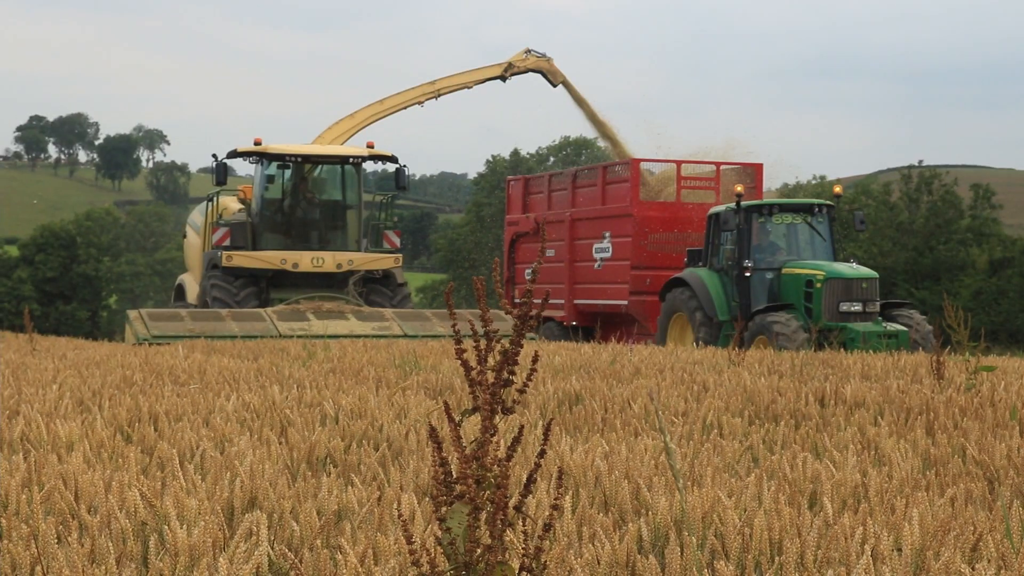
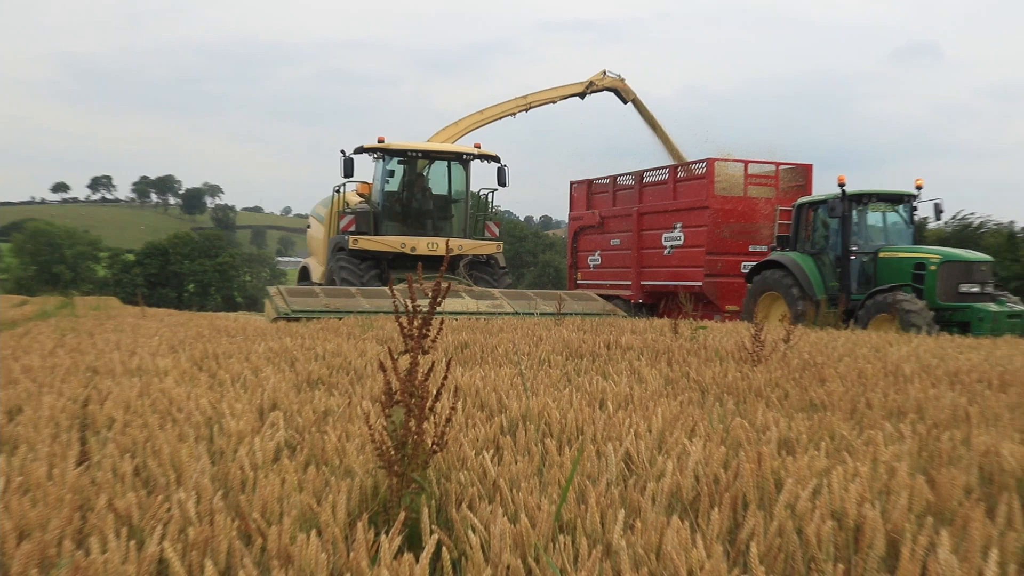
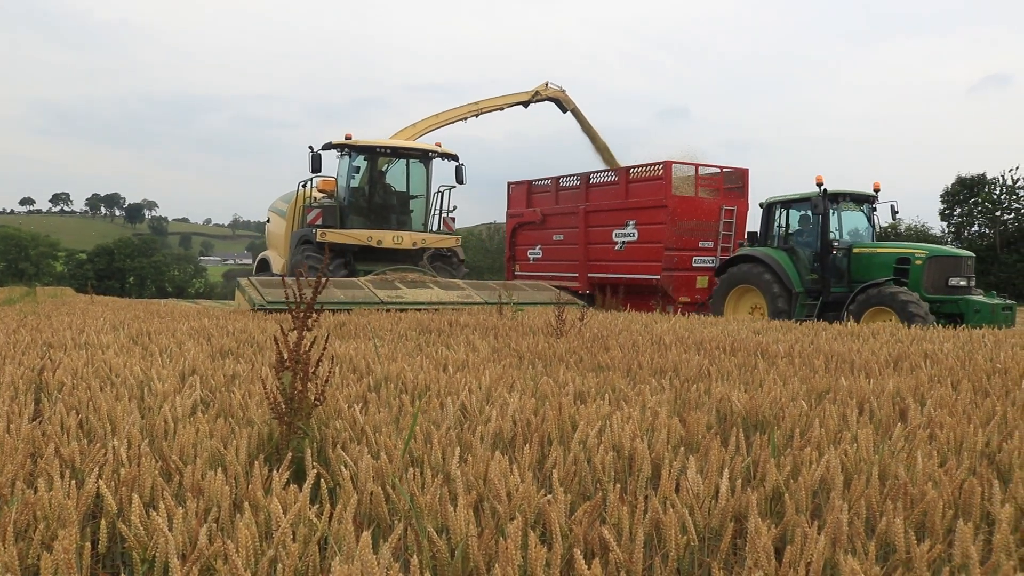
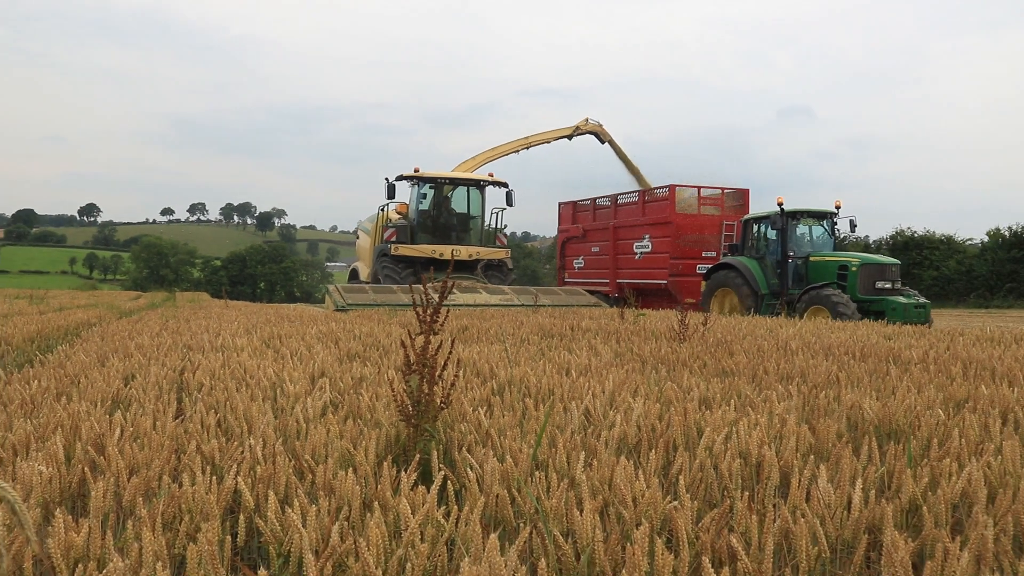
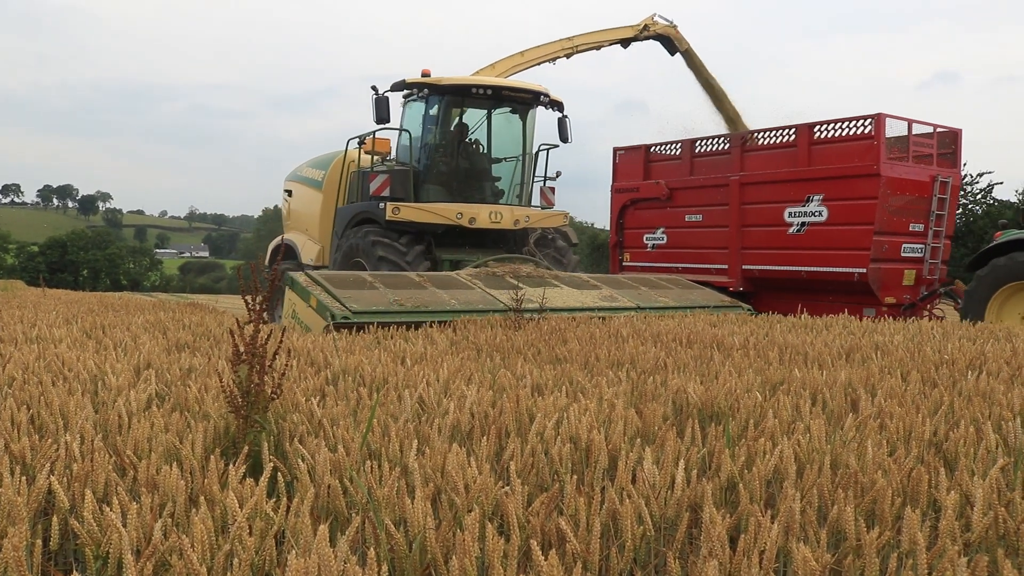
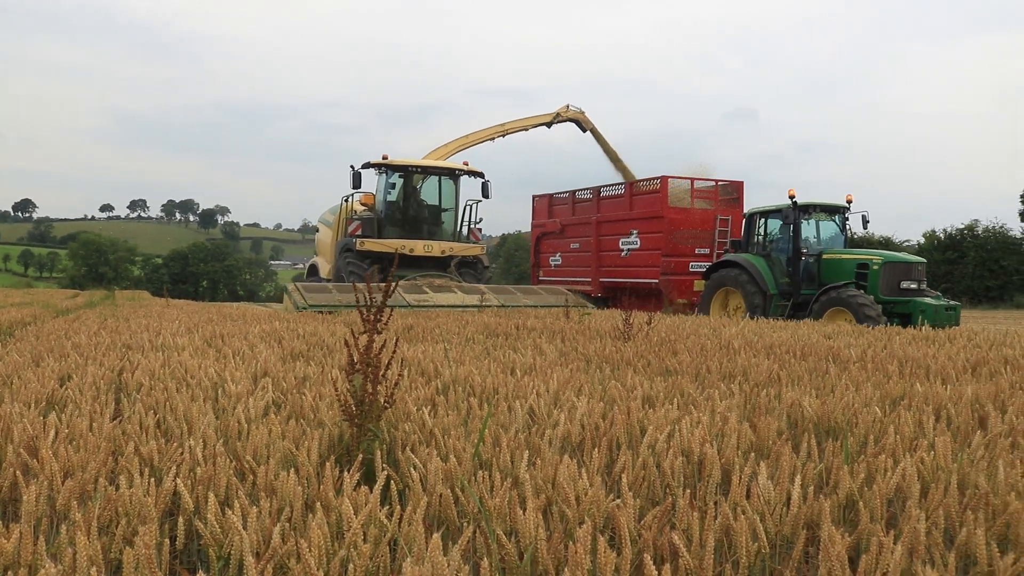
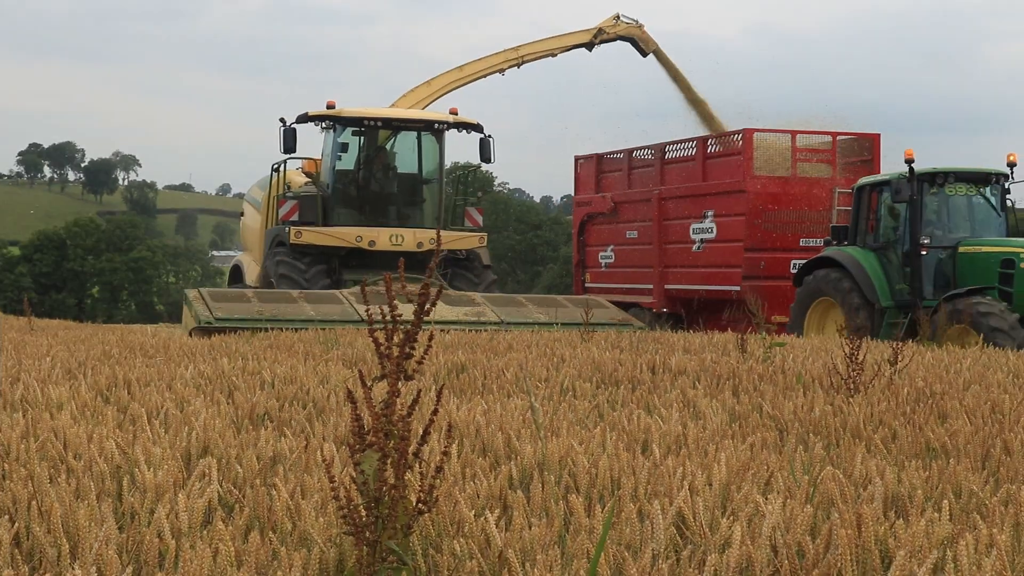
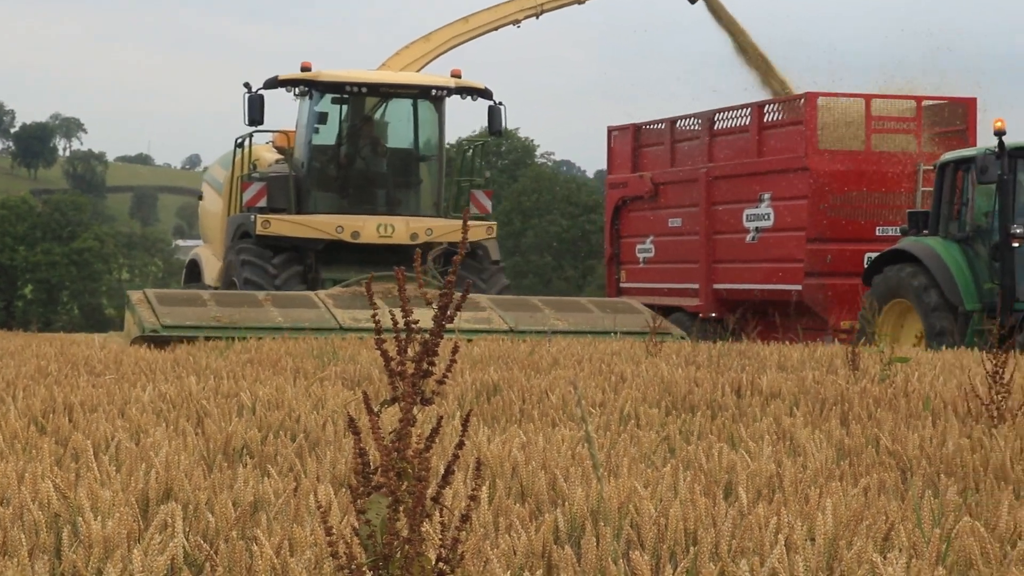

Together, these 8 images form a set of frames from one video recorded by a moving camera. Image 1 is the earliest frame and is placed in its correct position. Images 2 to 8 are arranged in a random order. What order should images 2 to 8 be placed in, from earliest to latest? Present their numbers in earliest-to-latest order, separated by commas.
8, 7, 2, 4, 6, 3, 5
